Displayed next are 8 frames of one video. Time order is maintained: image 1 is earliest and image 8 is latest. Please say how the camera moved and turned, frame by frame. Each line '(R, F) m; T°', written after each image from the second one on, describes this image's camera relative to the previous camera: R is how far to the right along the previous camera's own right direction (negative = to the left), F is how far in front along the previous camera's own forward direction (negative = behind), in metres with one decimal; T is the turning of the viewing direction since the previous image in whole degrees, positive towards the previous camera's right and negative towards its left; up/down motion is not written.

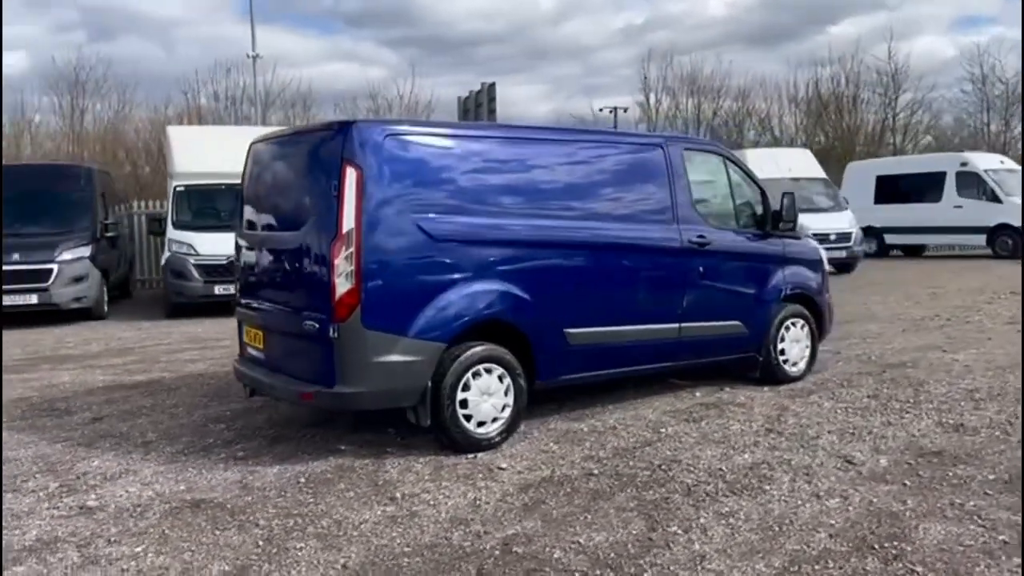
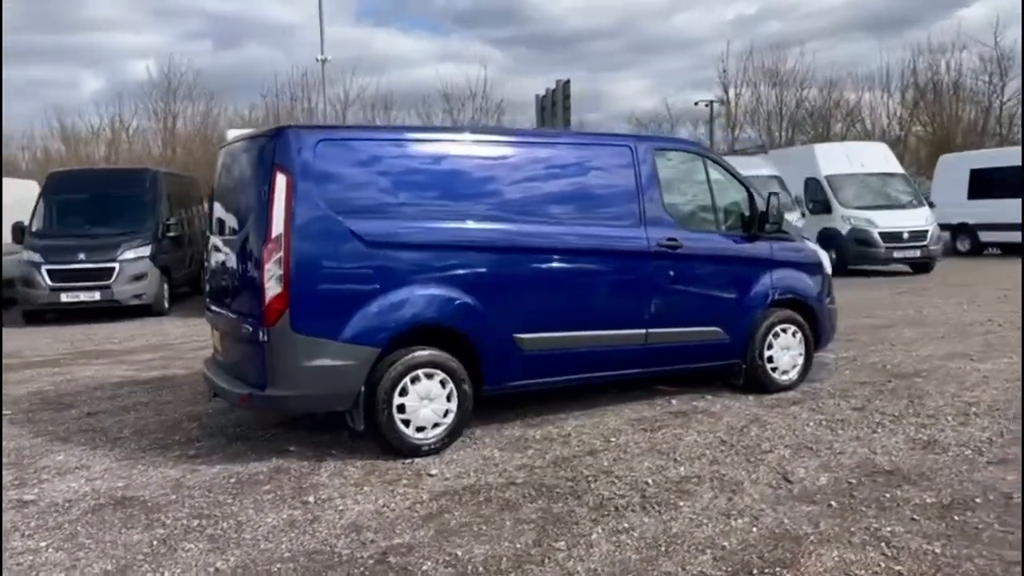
(+1.1, +0.1) m; -7°
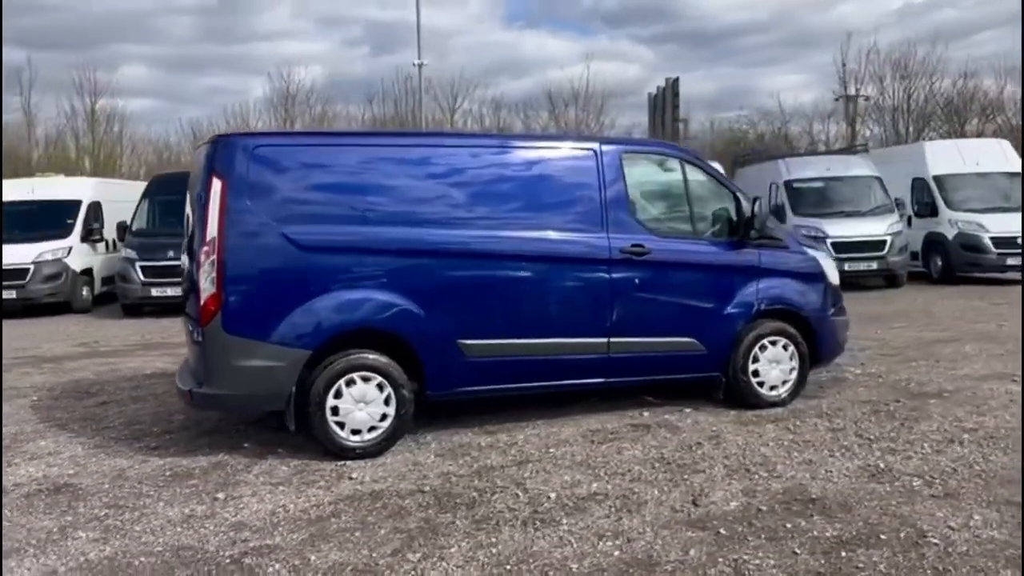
(+1.4, +0.2) m; -9°
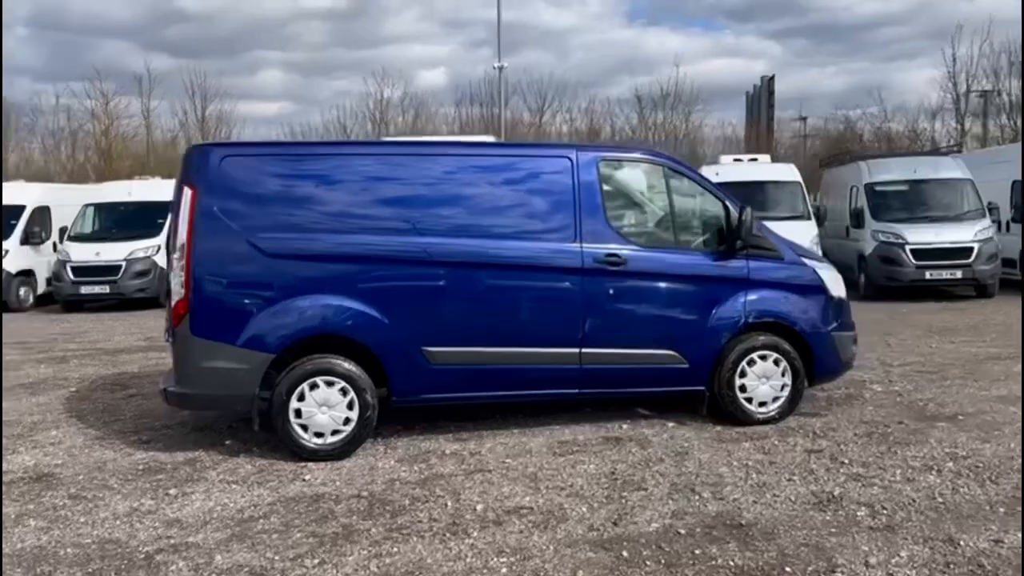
(+1.1, +0.1) m; -8°
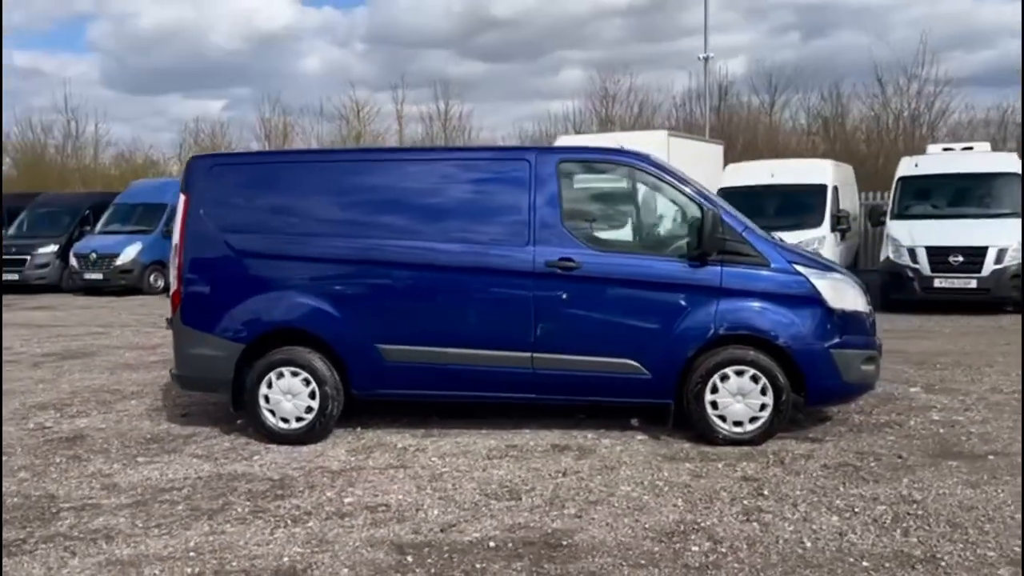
(+2.4, +0.4) m; -19°
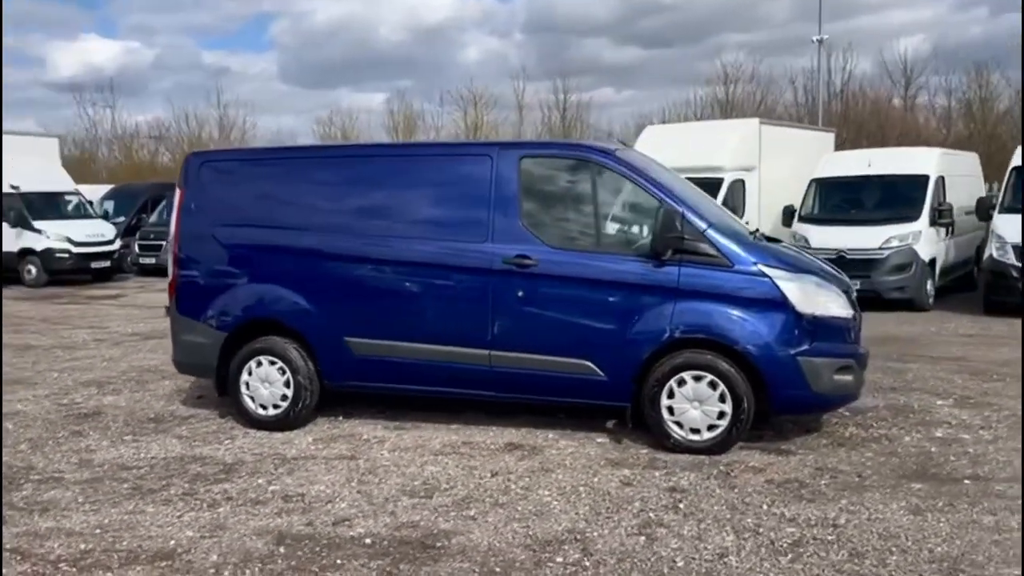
(+1.4, +0.2) m; -10°
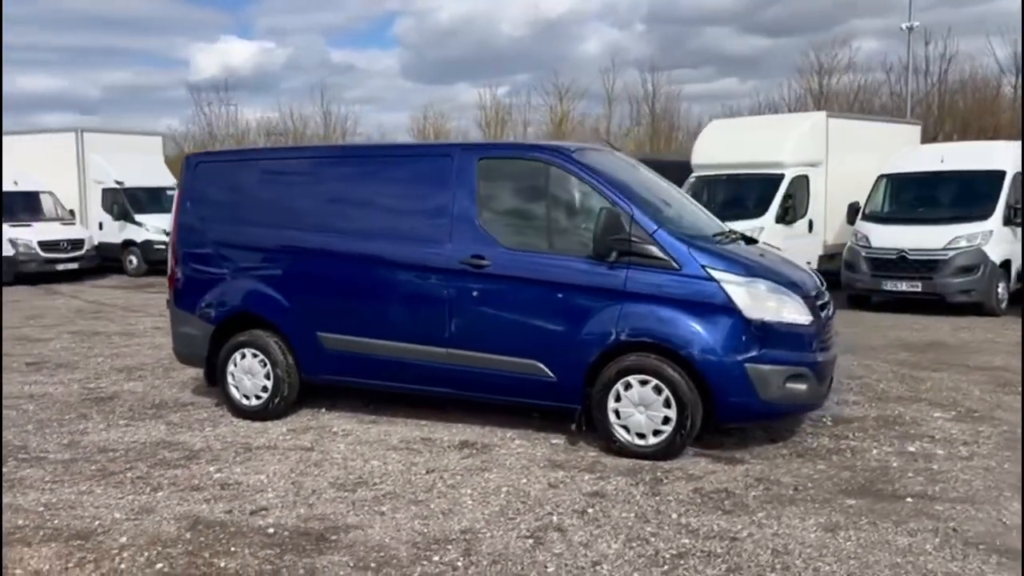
(+1.1, 0.0) m; -7°
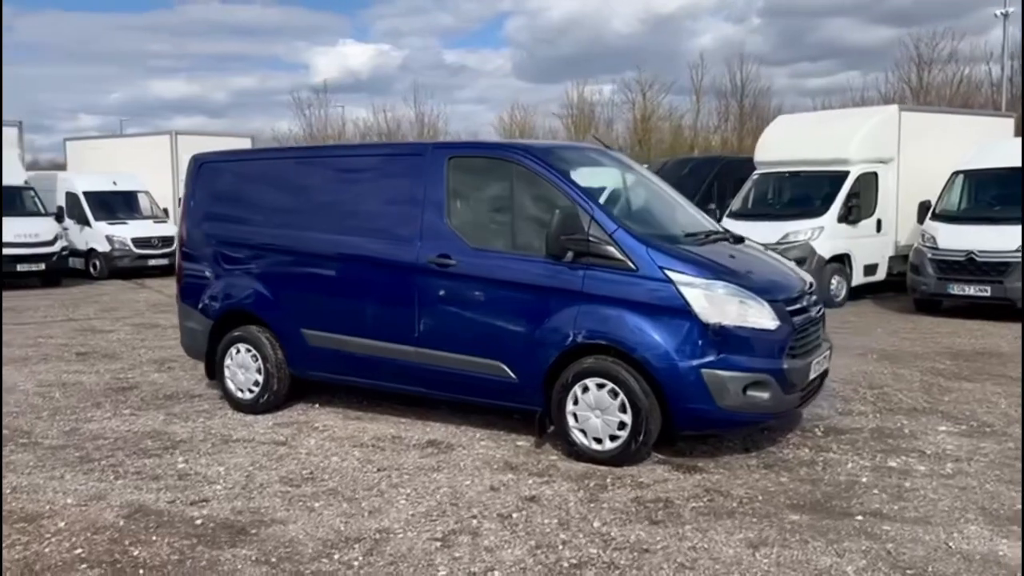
(+1.0, +0.1) m; -7°
